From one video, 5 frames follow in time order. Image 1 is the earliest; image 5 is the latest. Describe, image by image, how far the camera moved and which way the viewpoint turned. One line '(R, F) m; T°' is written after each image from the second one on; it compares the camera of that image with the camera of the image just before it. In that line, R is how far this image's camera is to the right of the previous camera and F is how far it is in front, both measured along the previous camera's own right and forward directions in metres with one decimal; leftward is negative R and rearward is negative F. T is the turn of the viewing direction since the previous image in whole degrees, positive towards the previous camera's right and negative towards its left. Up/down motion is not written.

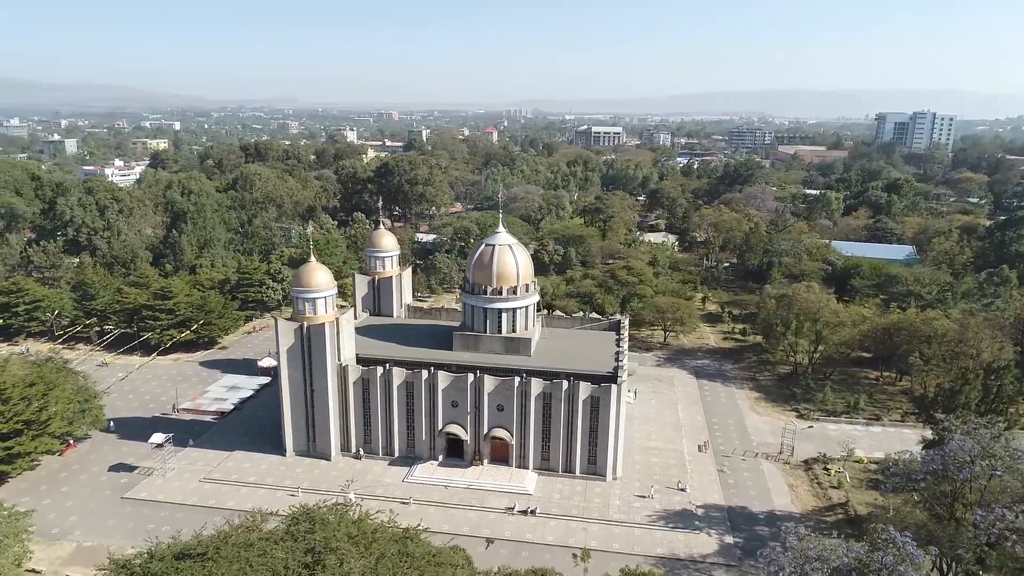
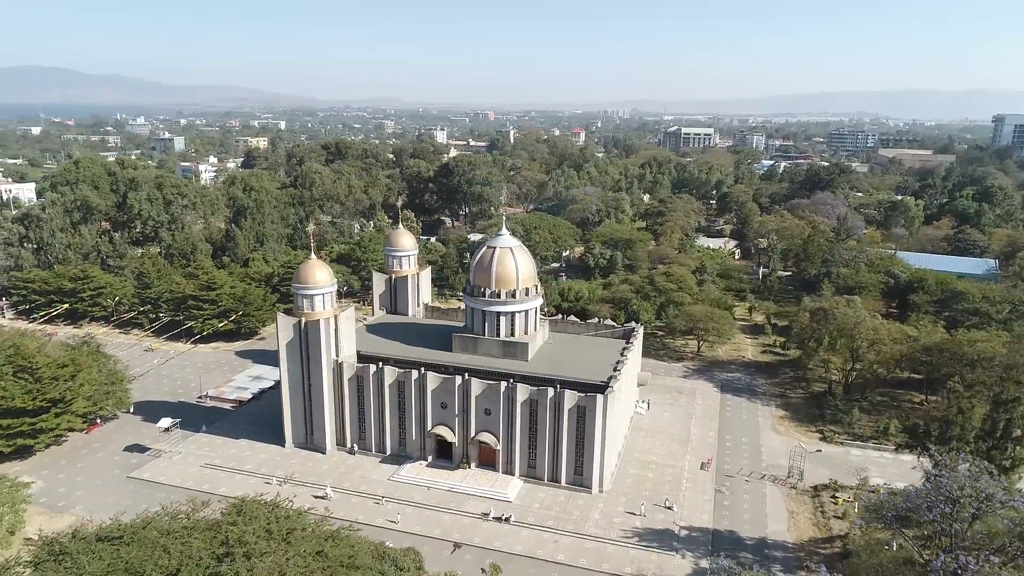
(+4.3, +0.7) m; -7°
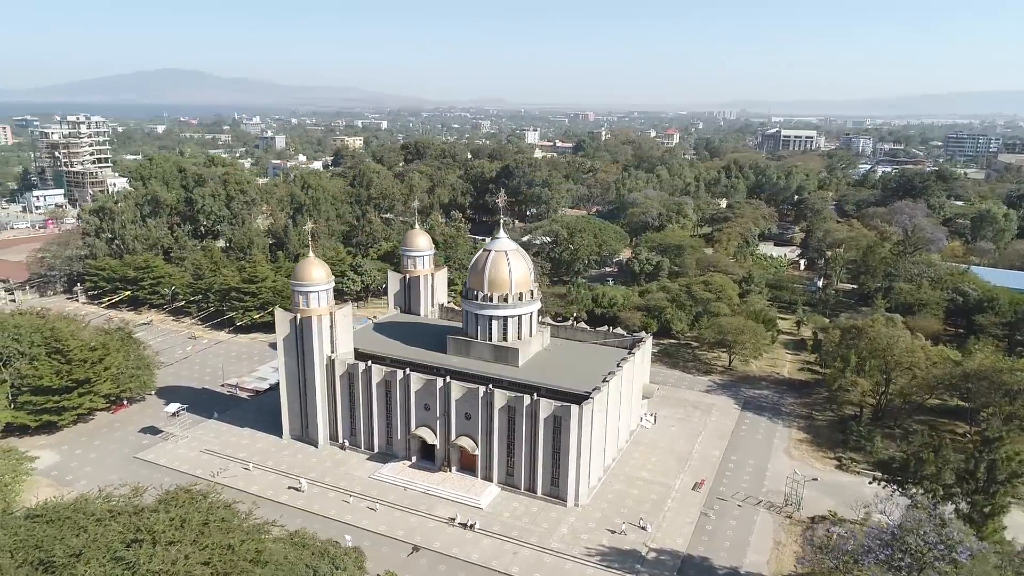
(+4.8, +0.8) m; -8°
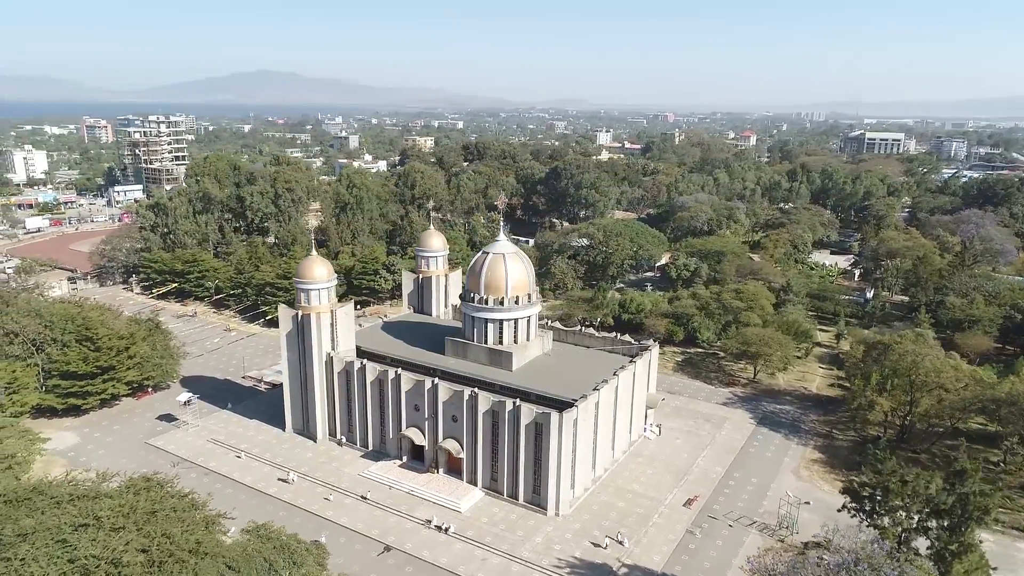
(+3.6, +0.5) m; -6°
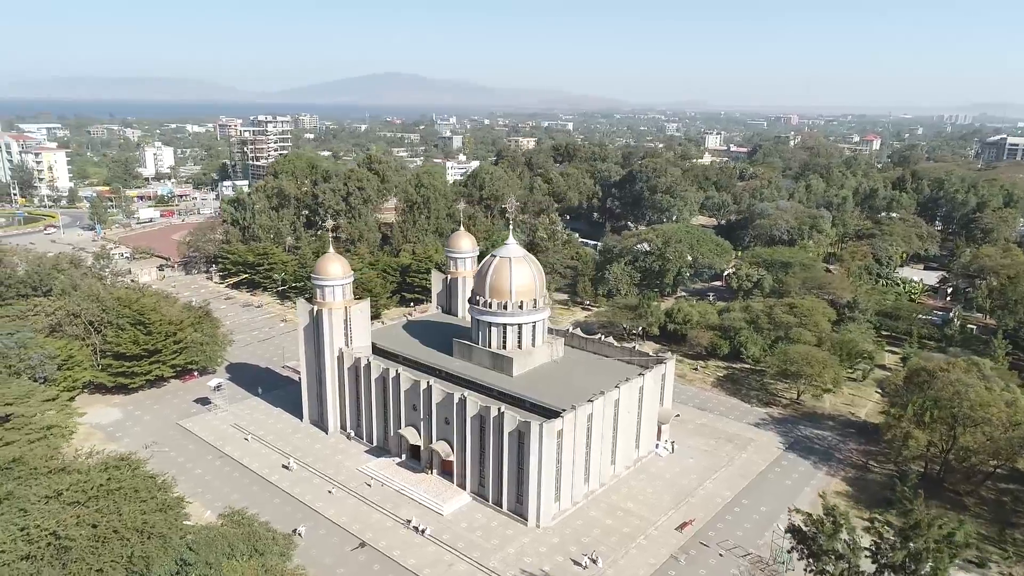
(+4.7, +0.7) m; -9°
